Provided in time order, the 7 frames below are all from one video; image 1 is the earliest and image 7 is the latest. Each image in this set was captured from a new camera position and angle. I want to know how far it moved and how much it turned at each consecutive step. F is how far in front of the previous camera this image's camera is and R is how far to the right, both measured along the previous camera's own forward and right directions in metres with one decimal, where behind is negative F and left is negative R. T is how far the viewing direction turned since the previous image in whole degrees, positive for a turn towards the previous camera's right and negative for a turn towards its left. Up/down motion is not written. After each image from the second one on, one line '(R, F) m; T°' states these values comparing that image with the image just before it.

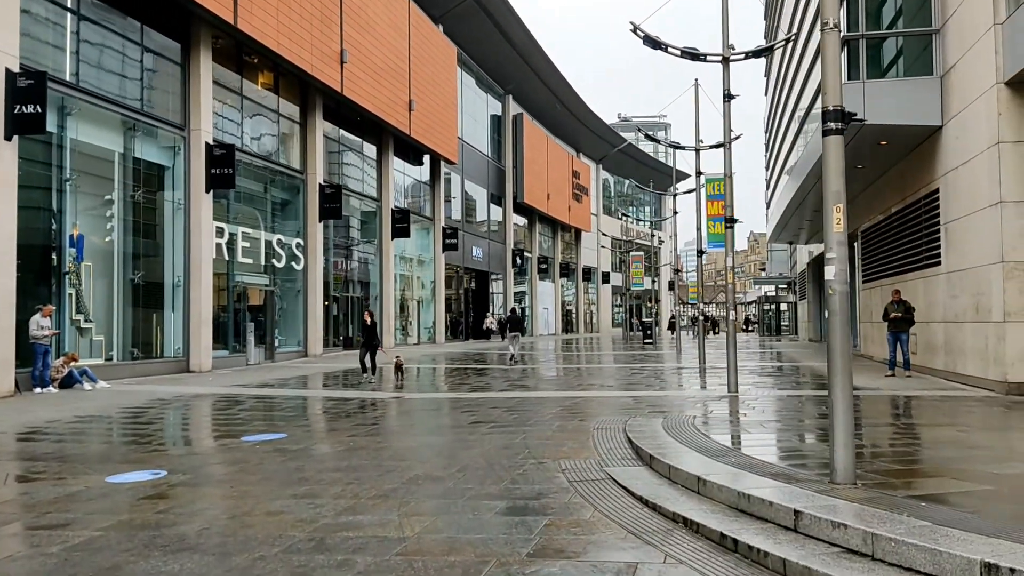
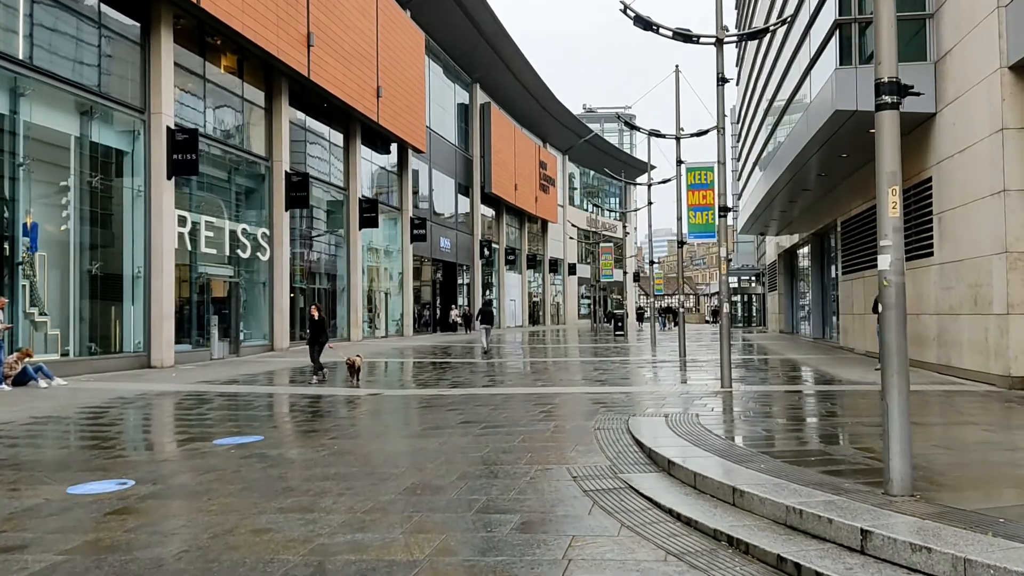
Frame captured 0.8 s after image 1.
(-0.4, +0.5) m; +3°
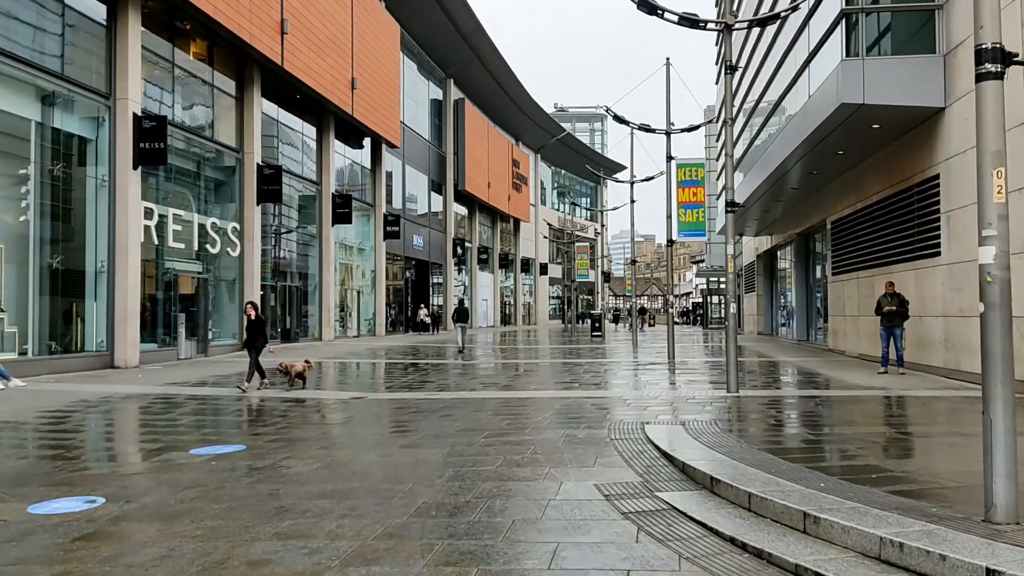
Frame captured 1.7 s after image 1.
(-0.4, +0.6) m; +2°
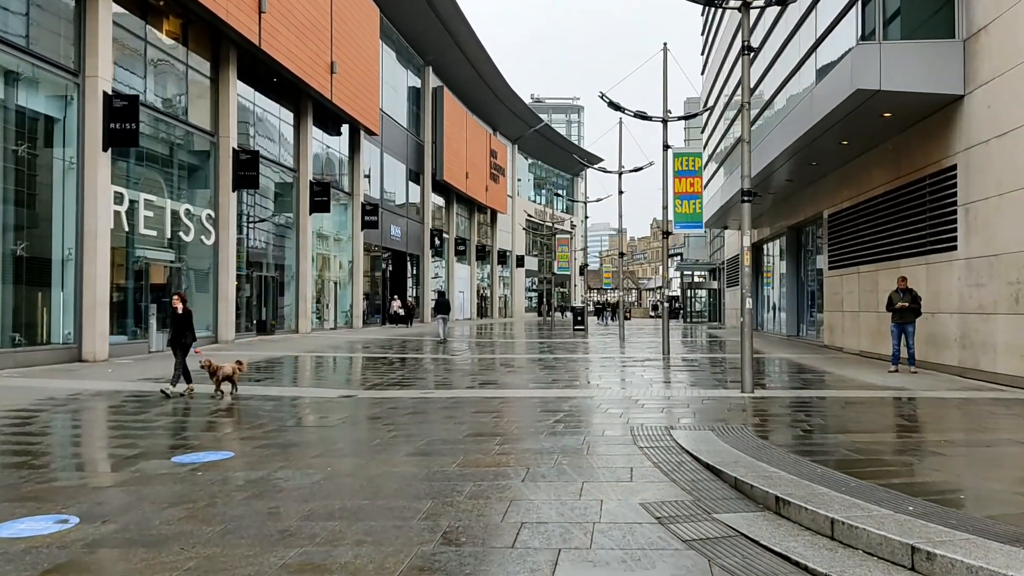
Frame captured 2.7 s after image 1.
(-0.4, +0.7) m; +2°
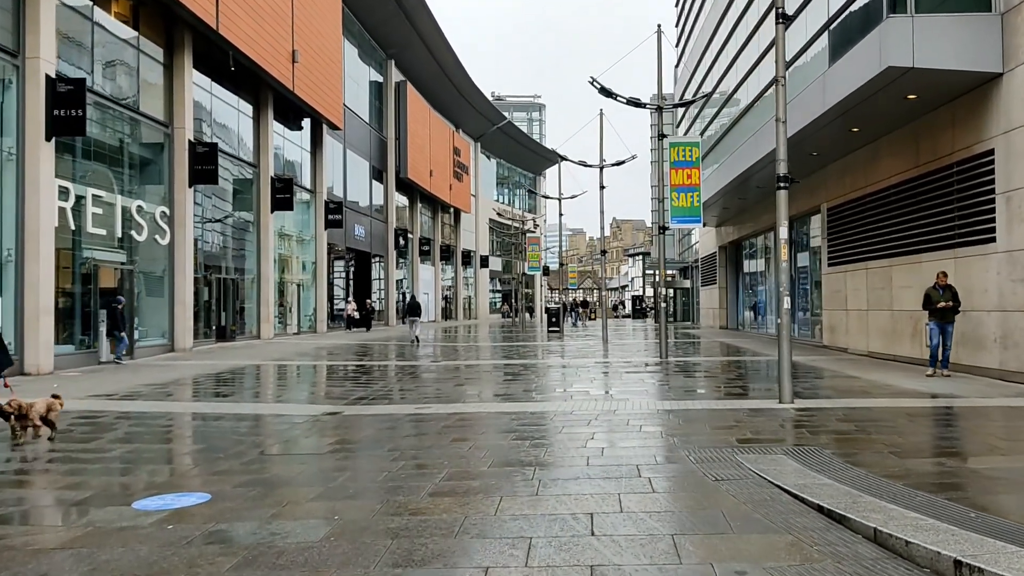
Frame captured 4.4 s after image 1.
(-0.7, +1.3) m; +3°
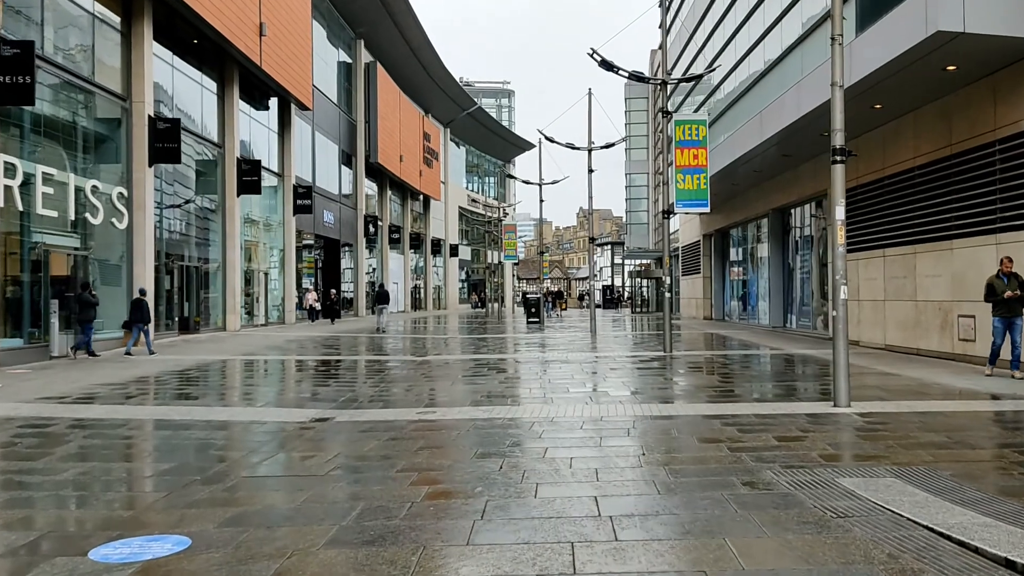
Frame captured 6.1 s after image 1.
(-0.6, +1.3) m; +3°
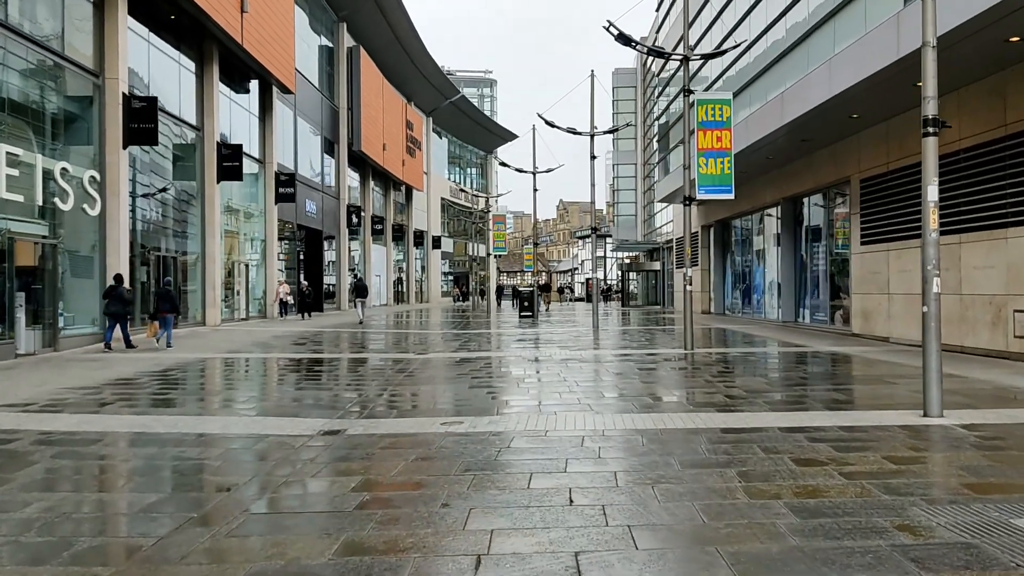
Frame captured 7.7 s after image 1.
(-0.7, +1.2) m; +2°
